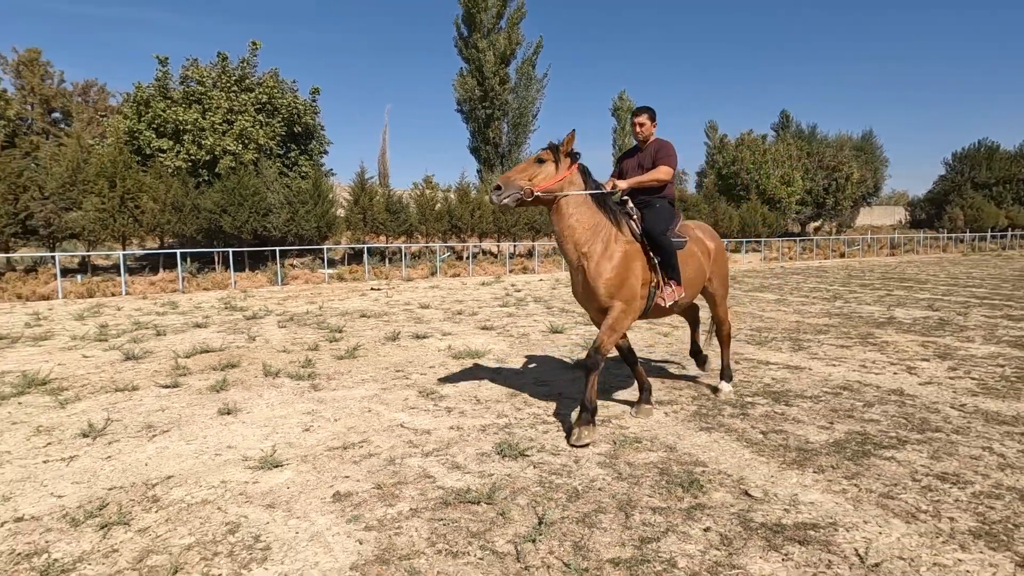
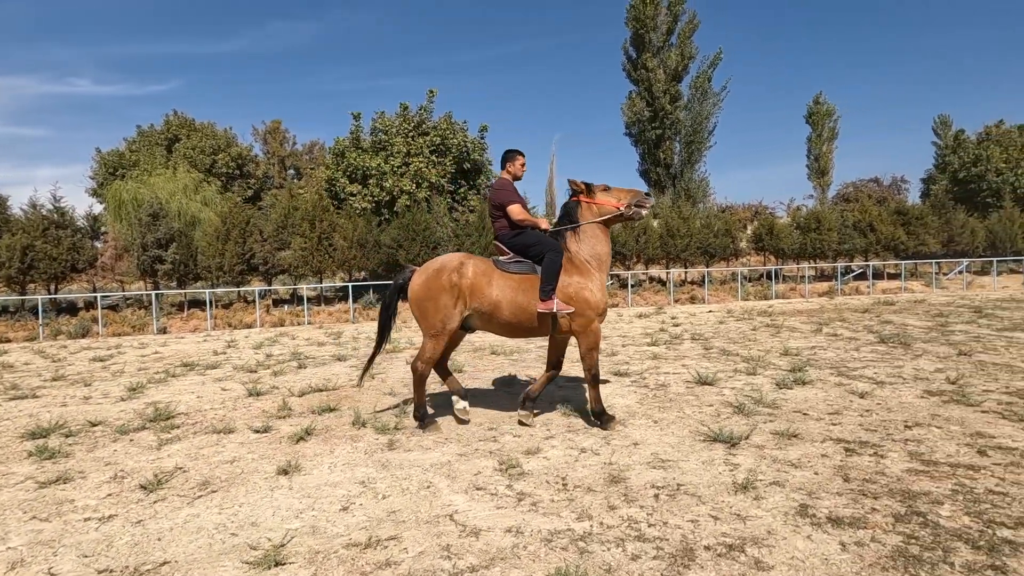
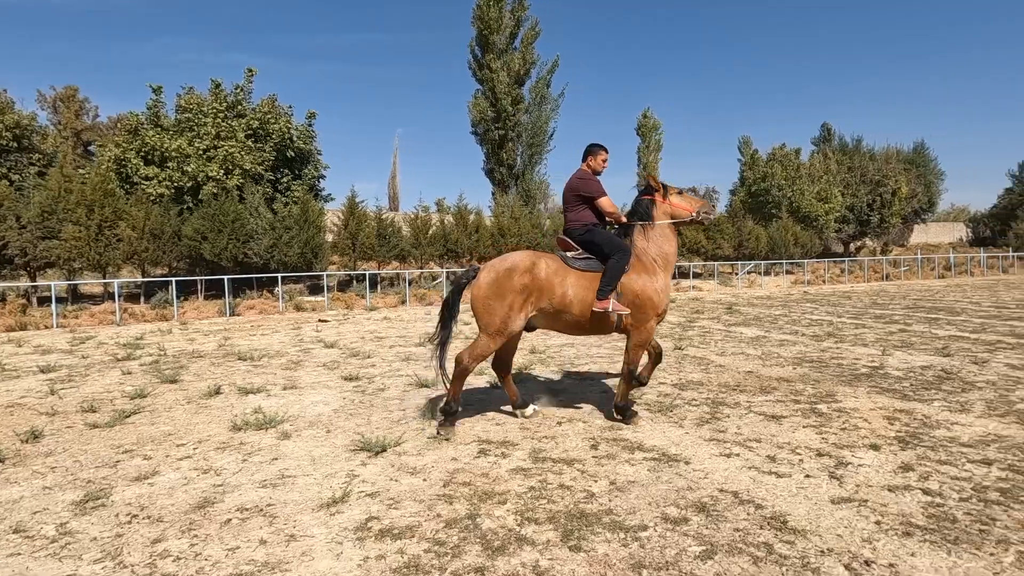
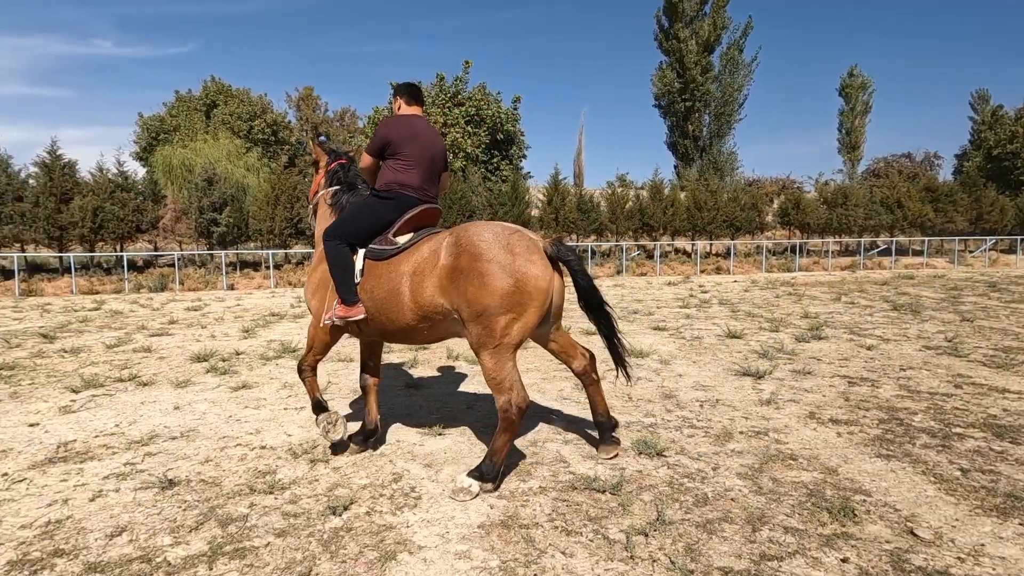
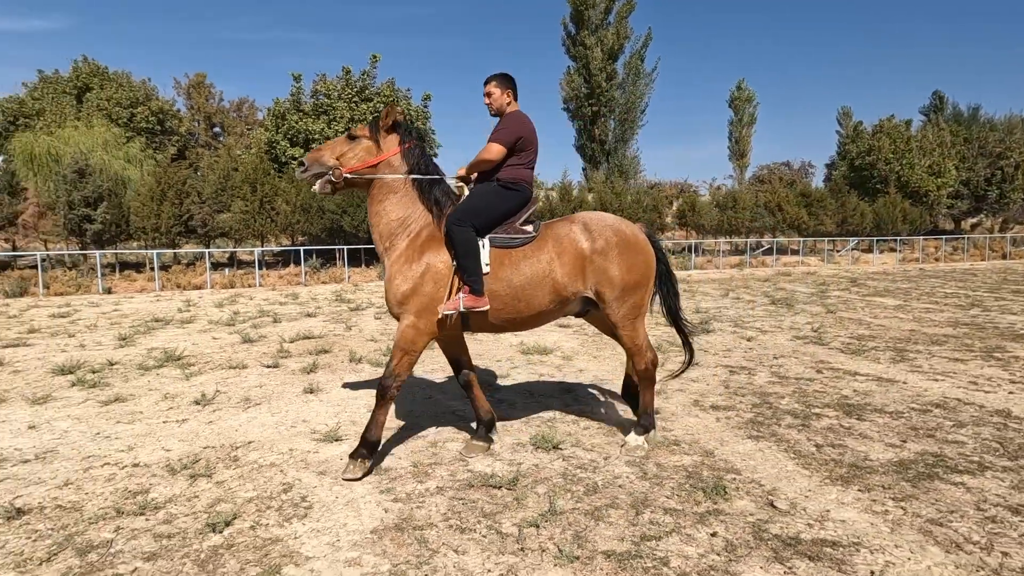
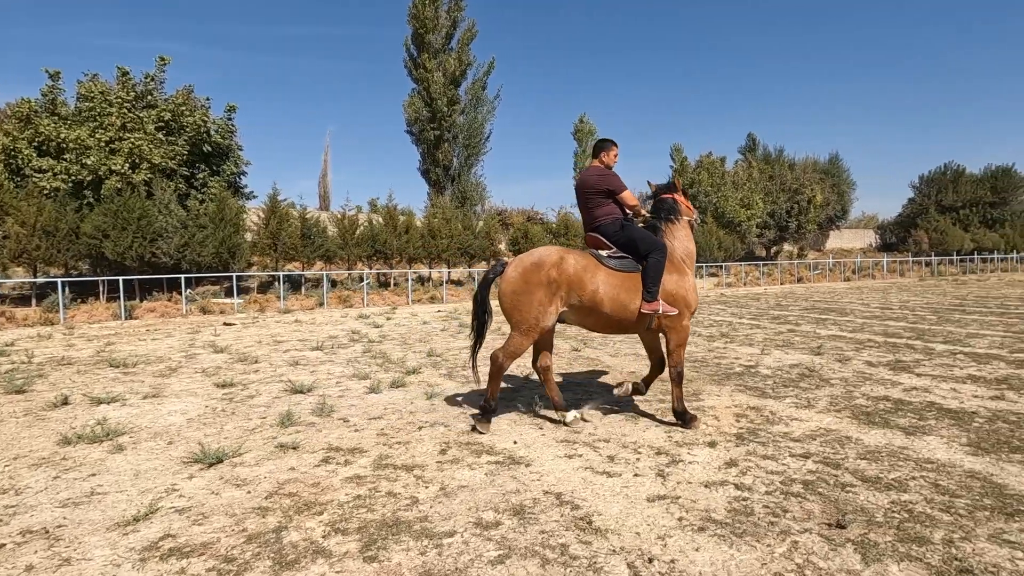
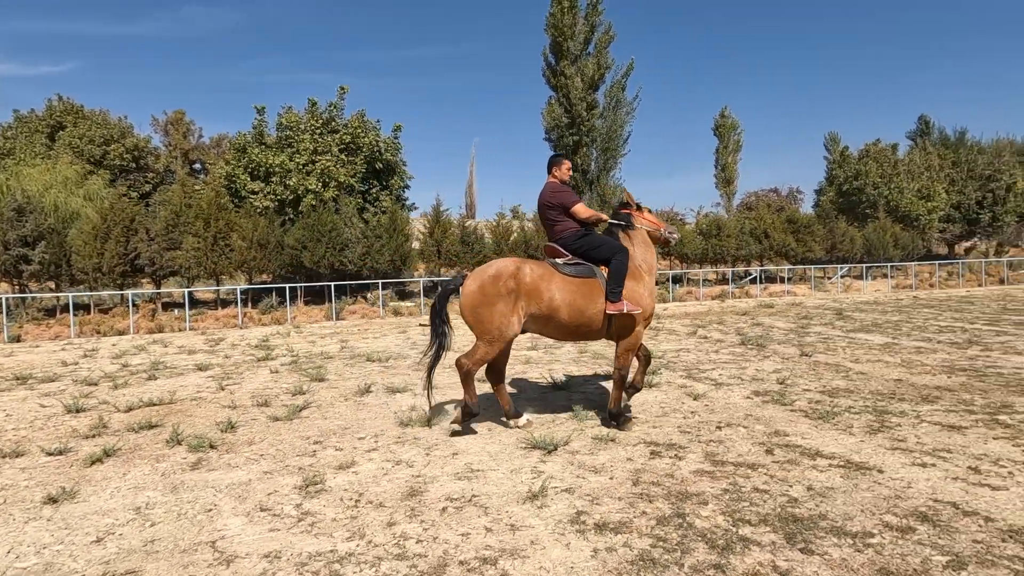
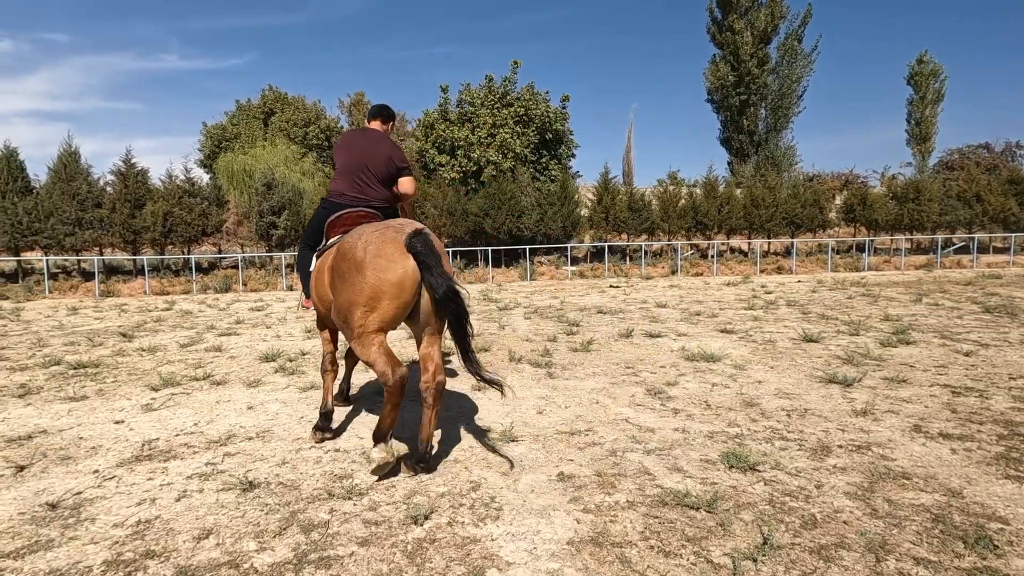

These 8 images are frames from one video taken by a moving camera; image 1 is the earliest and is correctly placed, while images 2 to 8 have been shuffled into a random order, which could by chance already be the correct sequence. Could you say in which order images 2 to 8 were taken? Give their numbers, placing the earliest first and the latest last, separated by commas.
5, 4, 8, 2, 7, 3, 6
